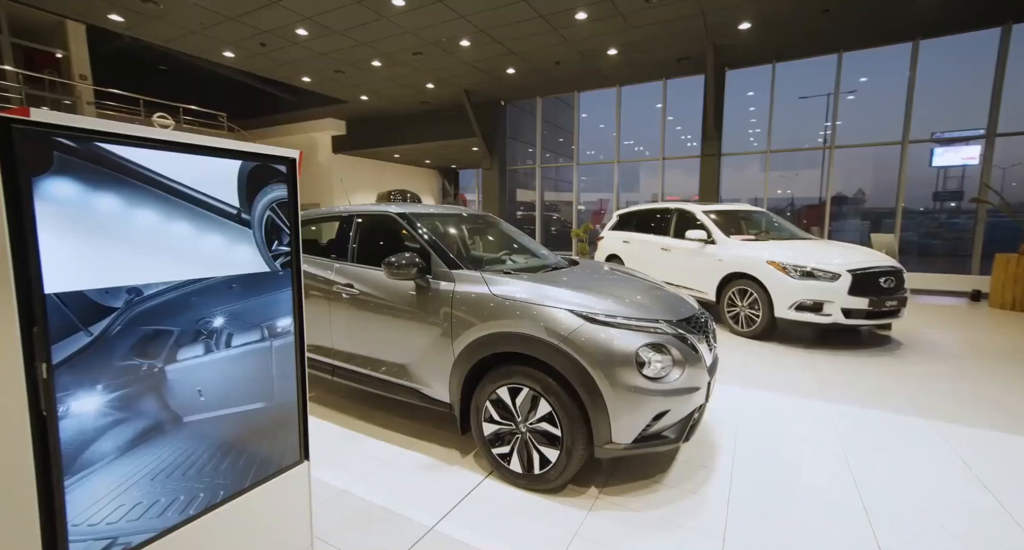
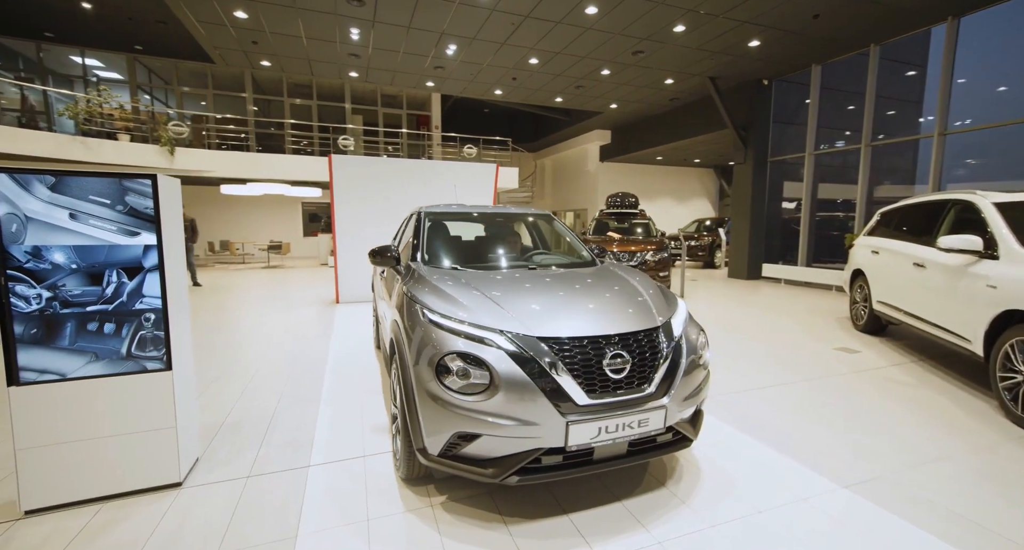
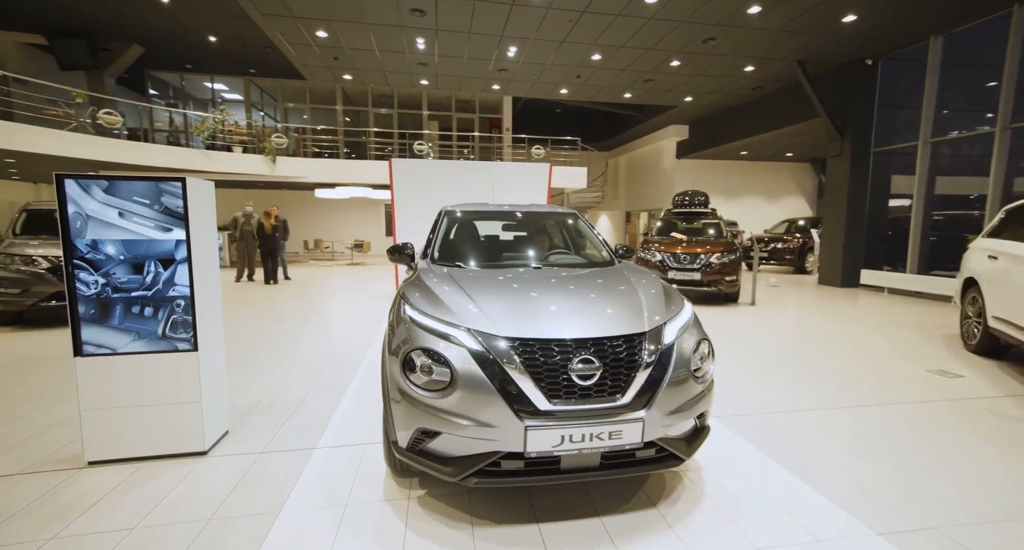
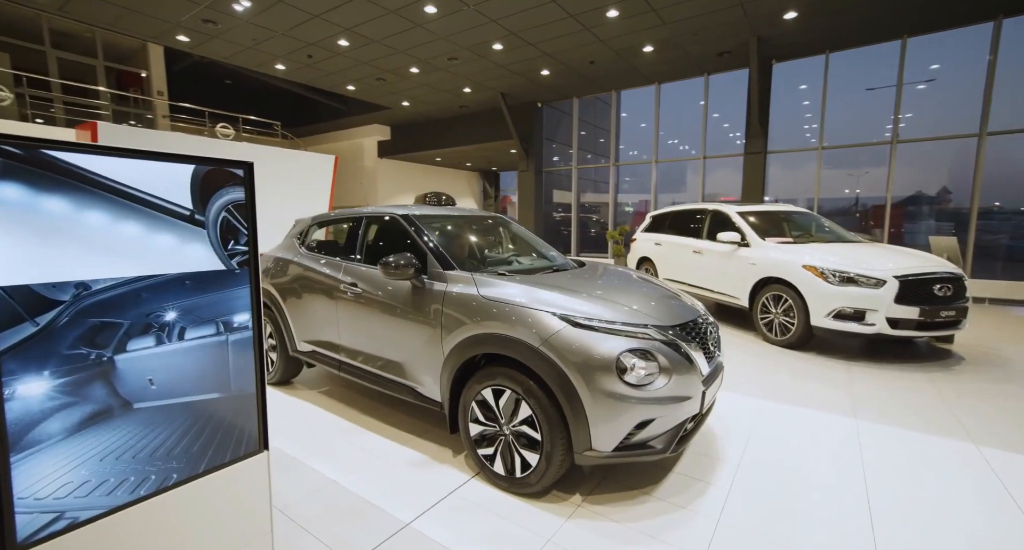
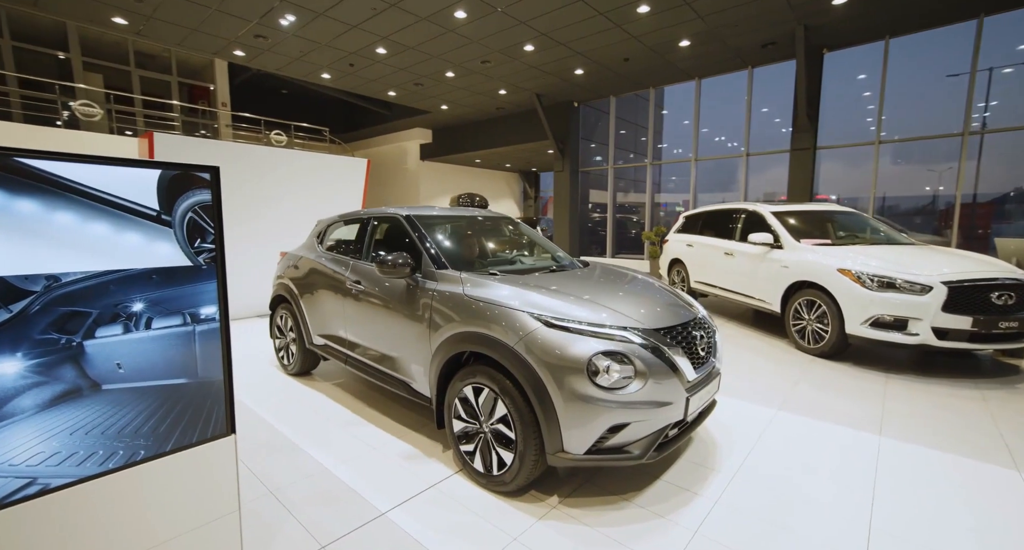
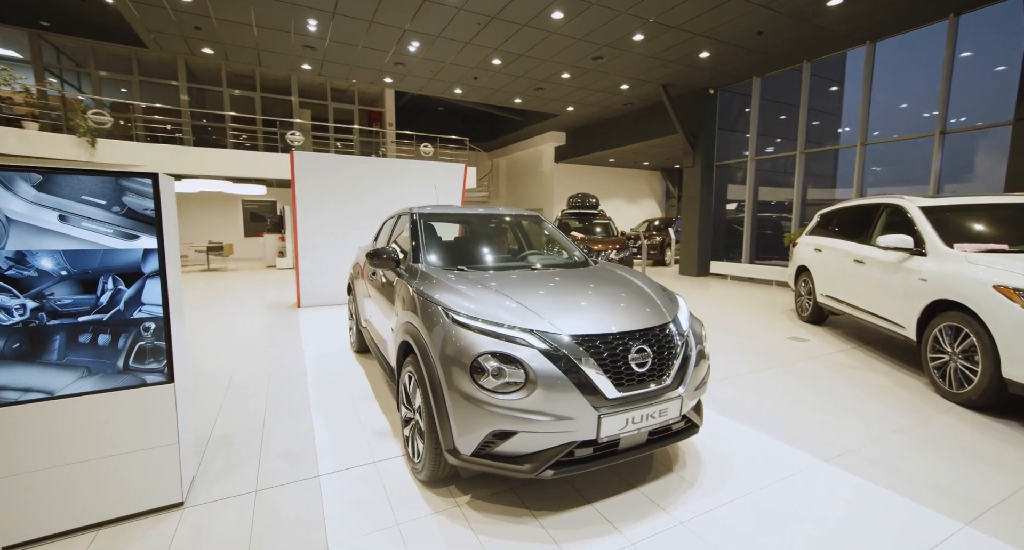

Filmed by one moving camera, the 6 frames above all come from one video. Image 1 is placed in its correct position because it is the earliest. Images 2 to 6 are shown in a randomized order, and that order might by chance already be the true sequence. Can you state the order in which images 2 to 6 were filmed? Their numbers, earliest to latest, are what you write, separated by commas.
4, 5, 6, 2, 3
